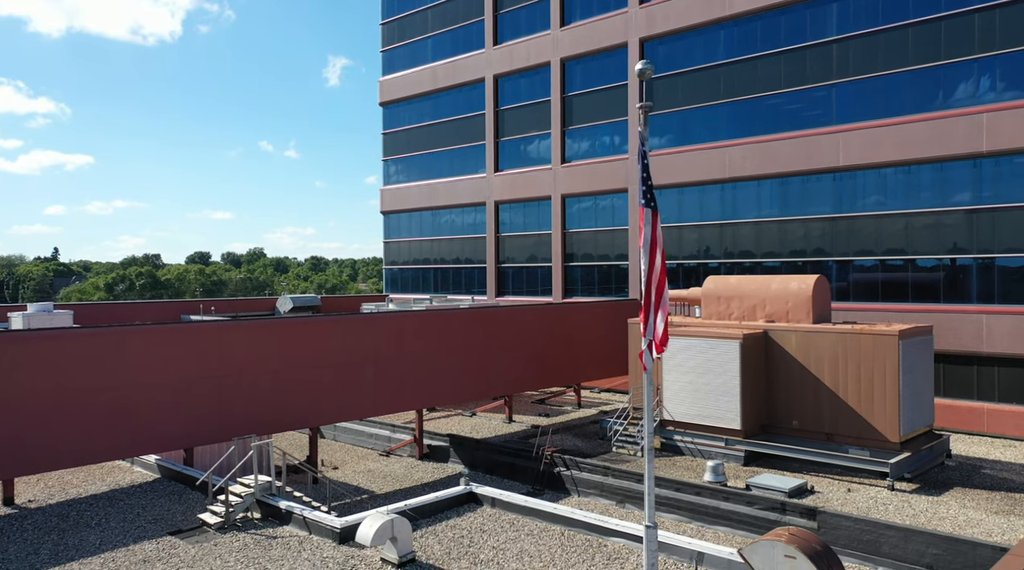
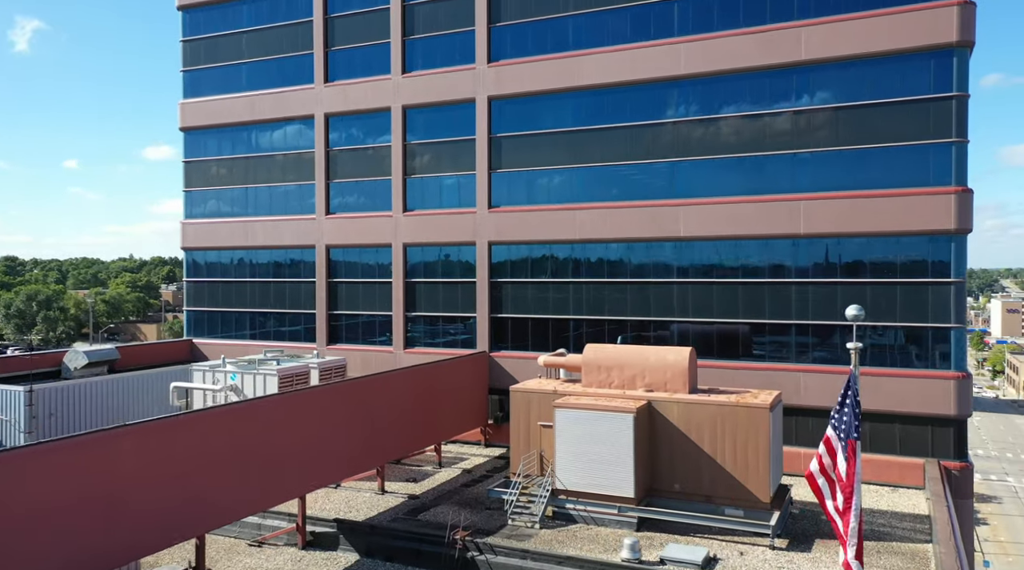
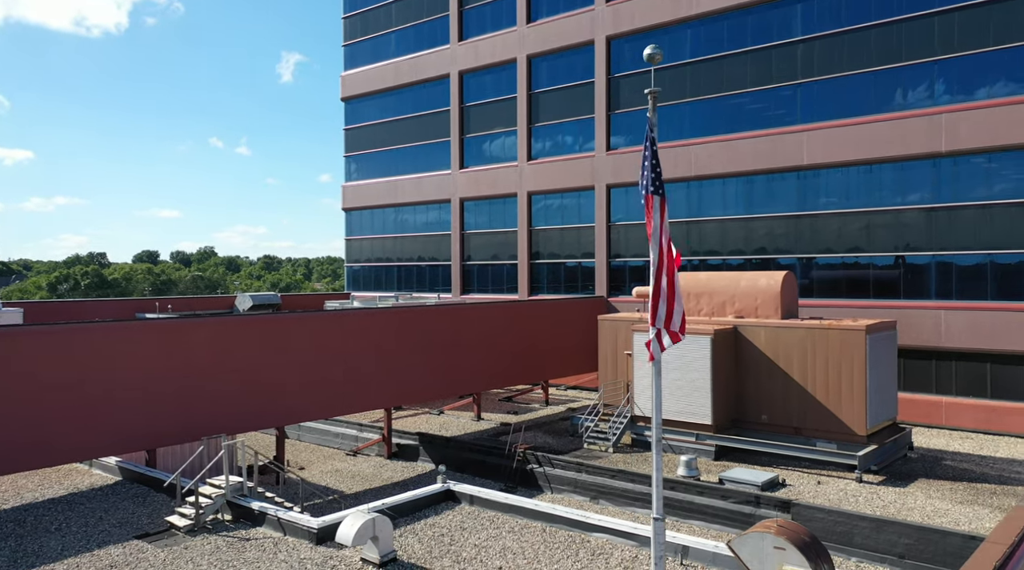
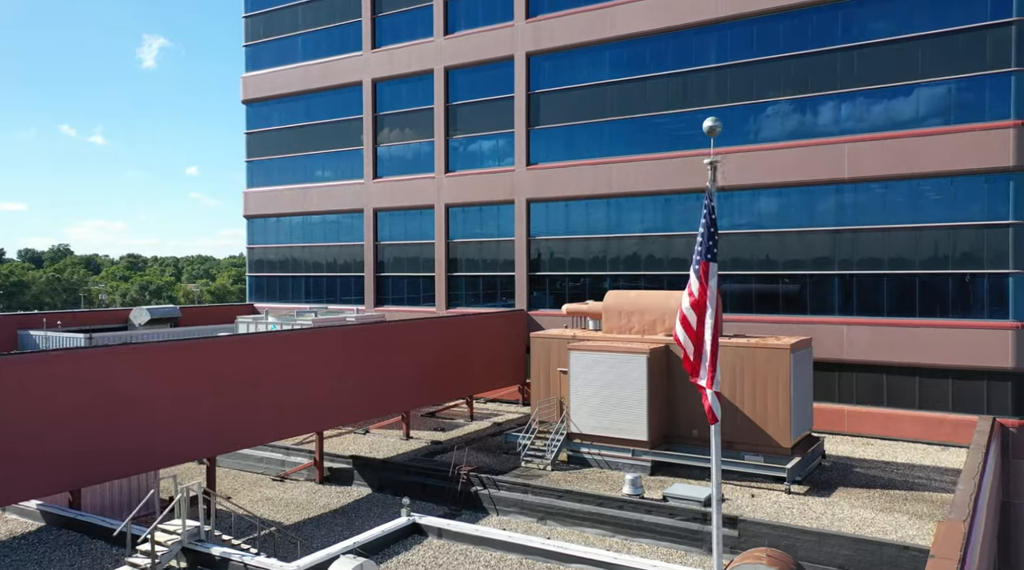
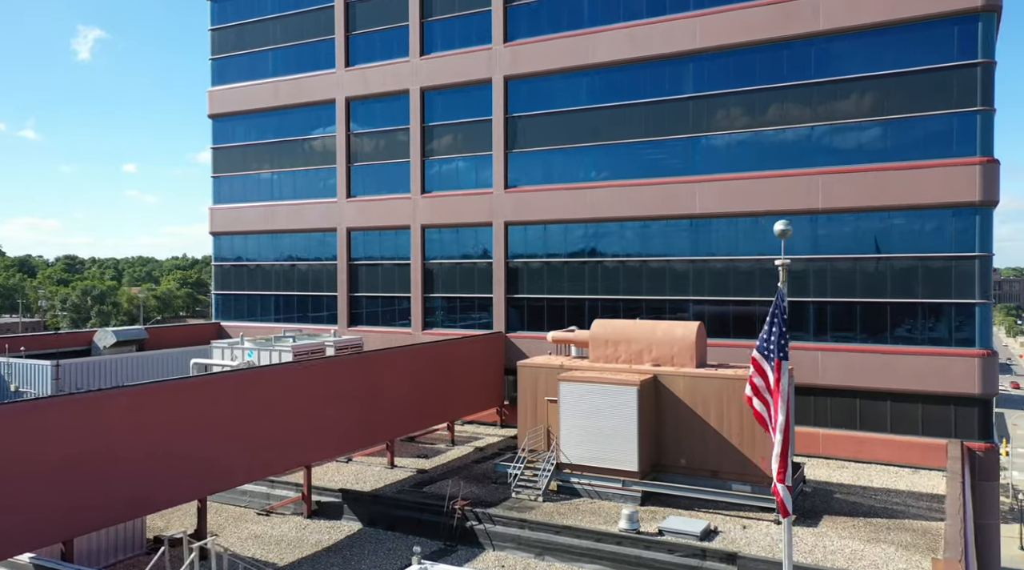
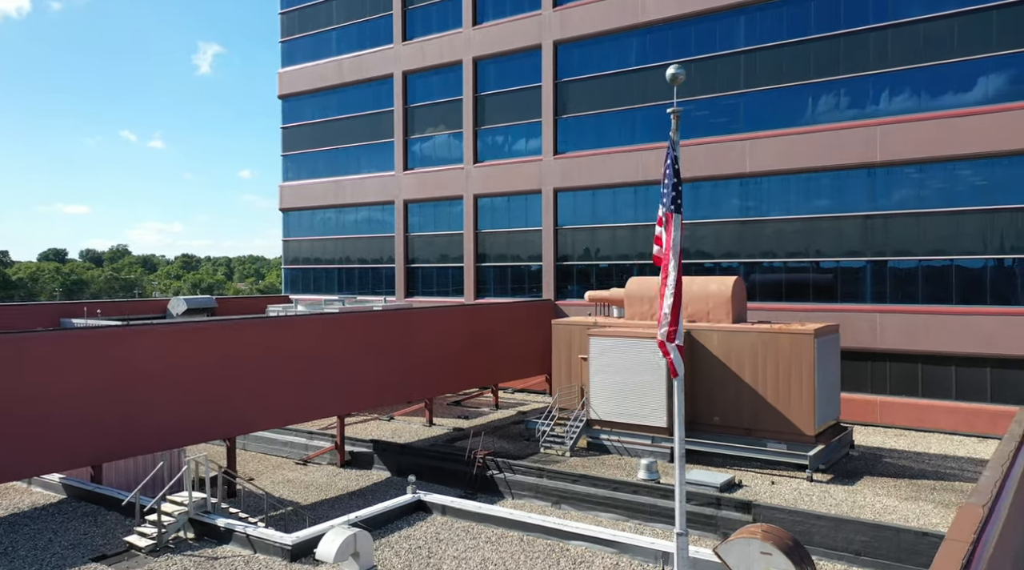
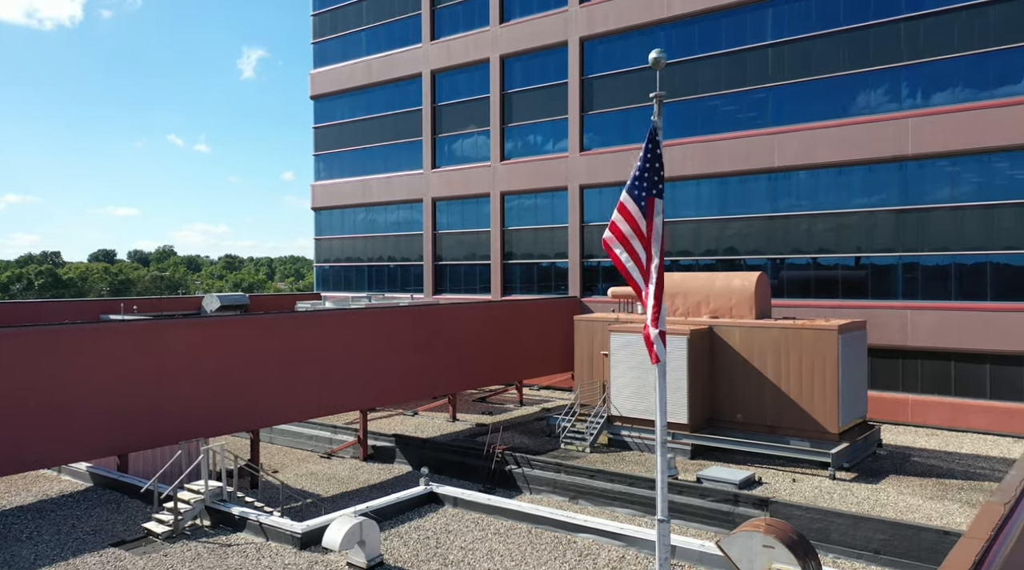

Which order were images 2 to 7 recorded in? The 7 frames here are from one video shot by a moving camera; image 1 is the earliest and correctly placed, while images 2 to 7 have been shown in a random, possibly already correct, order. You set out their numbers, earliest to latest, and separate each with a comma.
3, 7, 6, 4, 5, 2
